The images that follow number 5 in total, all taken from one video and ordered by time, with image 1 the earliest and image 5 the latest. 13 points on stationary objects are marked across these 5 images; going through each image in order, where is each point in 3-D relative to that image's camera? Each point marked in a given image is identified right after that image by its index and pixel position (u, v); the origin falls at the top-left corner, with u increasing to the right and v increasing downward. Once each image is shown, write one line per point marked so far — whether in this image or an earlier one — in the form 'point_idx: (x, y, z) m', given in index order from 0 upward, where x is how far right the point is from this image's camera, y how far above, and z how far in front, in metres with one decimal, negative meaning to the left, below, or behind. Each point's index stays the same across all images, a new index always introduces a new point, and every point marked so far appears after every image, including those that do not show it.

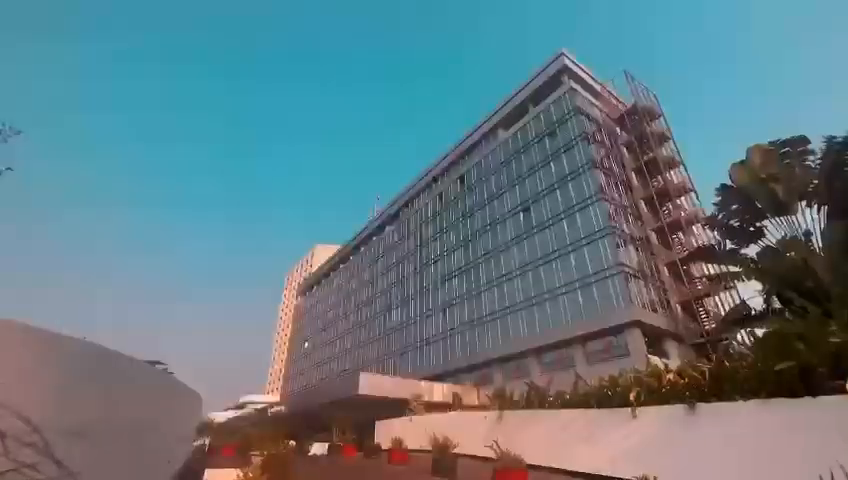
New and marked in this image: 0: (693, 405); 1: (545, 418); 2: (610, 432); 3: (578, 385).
0: (+7.3, -4.4, +11.2) m
1: (+4.6, -6.8, +16.0) m
2: (+5.9, -6.1, +13.3) m
3: (+5.9, -5.6, +16.1) m
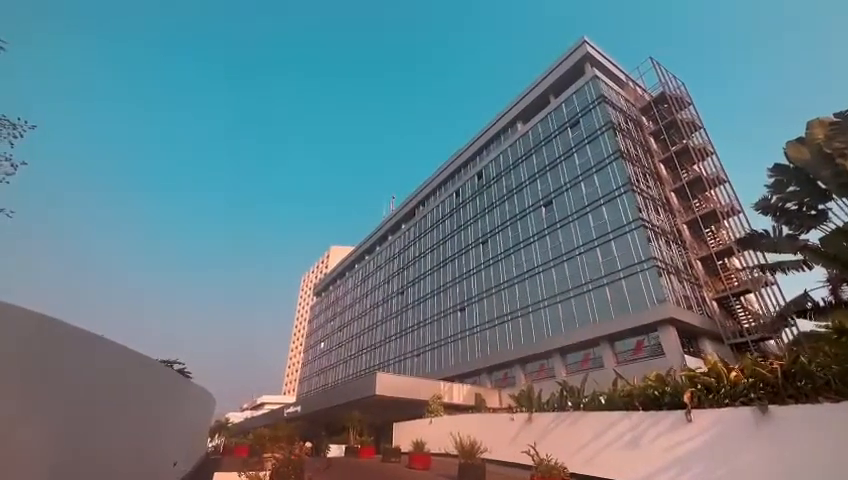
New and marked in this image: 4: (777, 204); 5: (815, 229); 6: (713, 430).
0: (+7.9, -3.9, +9.7) m
1: (+5.4, -6.3, +14.5) m
2: (+6.7, -5.6, +11.9) m
3: (+6.8, -5.1, +14.7) m
4: (+13.4, +1.4, +15.8) m
5: (+13.8, +0.4, +14.7) m
6: (+7.3, -4.8, +10.6) m
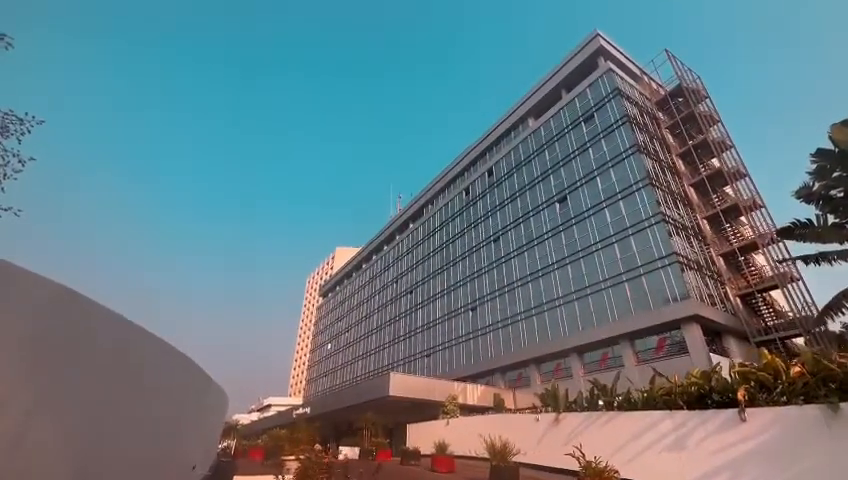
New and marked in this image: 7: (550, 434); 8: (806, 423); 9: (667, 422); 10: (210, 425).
0: (+8.8, -3.5, +8.9) m
1: (+6.3, -6.0, +13.8) m
2: (+7.5, -5.3, +11.1) m
3: (+7.7, -4.8, +13.9) m
4: (+14.2, +1.8, +14.9) m
5: (+14.6, +0.8, +13.8) m
6: (+8.2, -4.5, +9.8) m
7: (+4.9, -7.7, +16.4) m
8: (+8.5, -4.1, +9.3) m
9: (+7.1, -5.3, +12.3) m
10: (-7.3, -6.3, +14.2) m
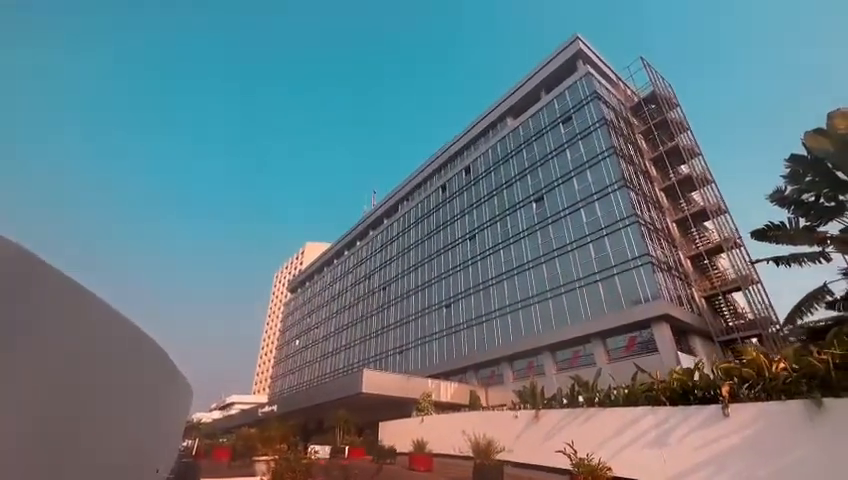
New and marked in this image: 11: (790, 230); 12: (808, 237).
0: (+8.6, -3.5, +9.1) m
1: (+5.7, -5.9, +13.8) m
2: (+7.1, -5.2, +11.2) m
3: (+7.1, -4.7, +14.0) m
4: (+13.7, +1.7, +15.5) m
5: (+14.2, +0.7, +14.4) m
6: (+7.9, -4.4, +10.0) m
7: (+4.1, -7.5, +16.3) m
8: (+8.3, -4.0, +9.4) m
9: (+6.6, -5.2, +12.3) m
10: (-7.9, -5.8, +13.2) m
11: (+13.4, +0.4, +15.2) m
12: (+13.6, +0.1, +14.8) m
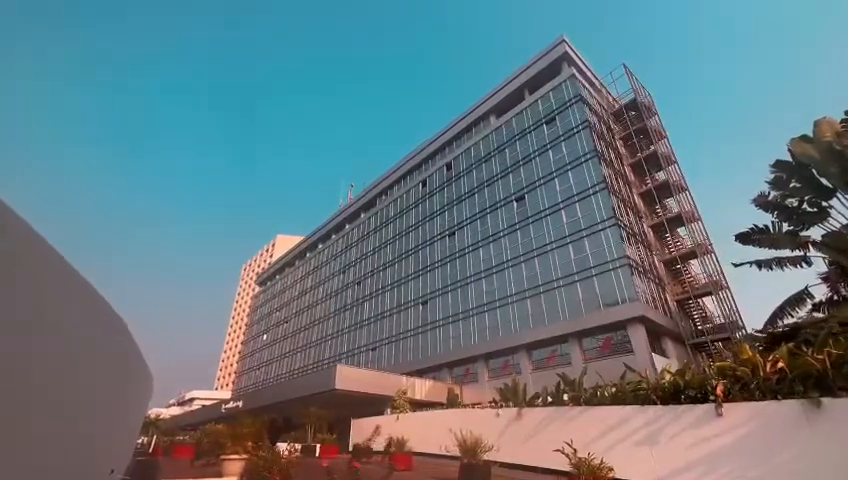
0: (+8.4, -3.5, +9.0) m
1: (+5.2, -5.7, +13.5) m
2: (+6.8, -5.1, +11.0) m
3: (+6.6, -4.6, +13.8) m
4: (+13.4, +1.5, +15.8) m
5: (+13.8, +0.5, +14.7) m
6: (+7.7, -4.4, +9.9) m
7: (+3.4, -7.3, +15.9) m
8: (+8.1, -4.0, +9.4) m
9: (+6.2, -5.1, +12.1) m
10: (-8.3, -5.1, +12.1) m
11: (+13.0, +0.2, +15.5) m
12: (+13.2, 0.0, +15.0) m
